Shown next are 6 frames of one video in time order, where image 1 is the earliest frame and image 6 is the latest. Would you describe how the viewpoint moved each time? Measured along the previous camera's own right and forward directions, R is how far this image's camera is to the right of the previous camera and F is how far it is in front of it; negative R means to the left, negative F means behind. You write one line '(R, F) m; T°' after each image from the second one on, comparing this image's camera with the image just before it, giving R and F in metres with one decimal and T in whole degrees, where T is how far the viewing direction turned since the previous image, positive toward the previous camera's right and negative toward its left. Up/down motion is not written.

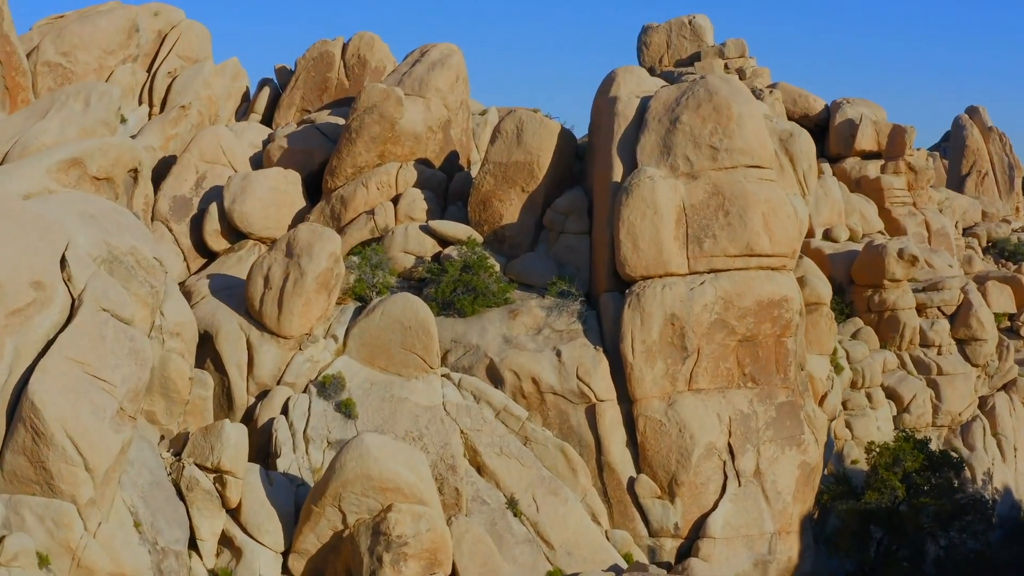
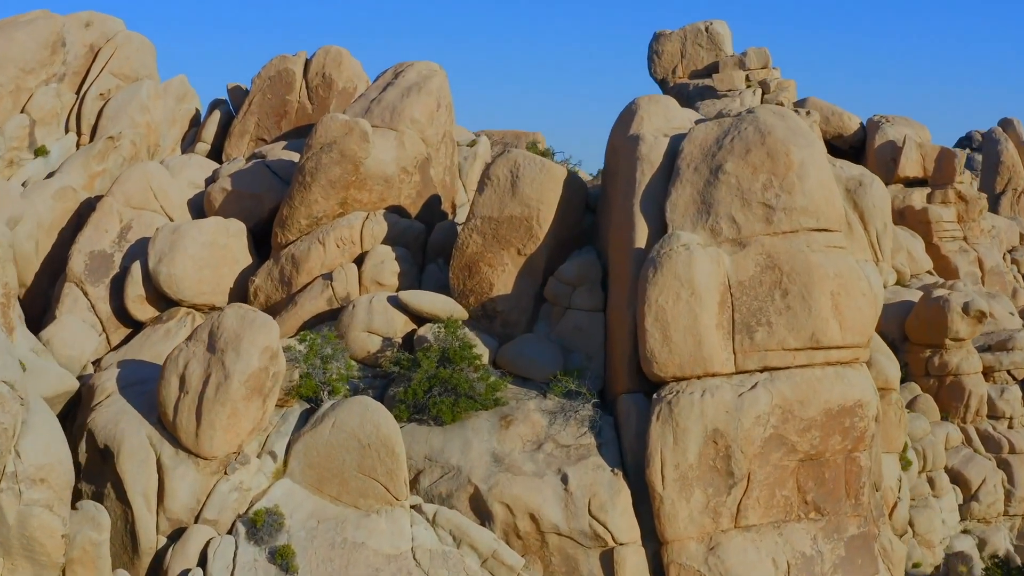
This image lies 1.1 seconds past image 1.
(+0.1, +4.3) m; 0°
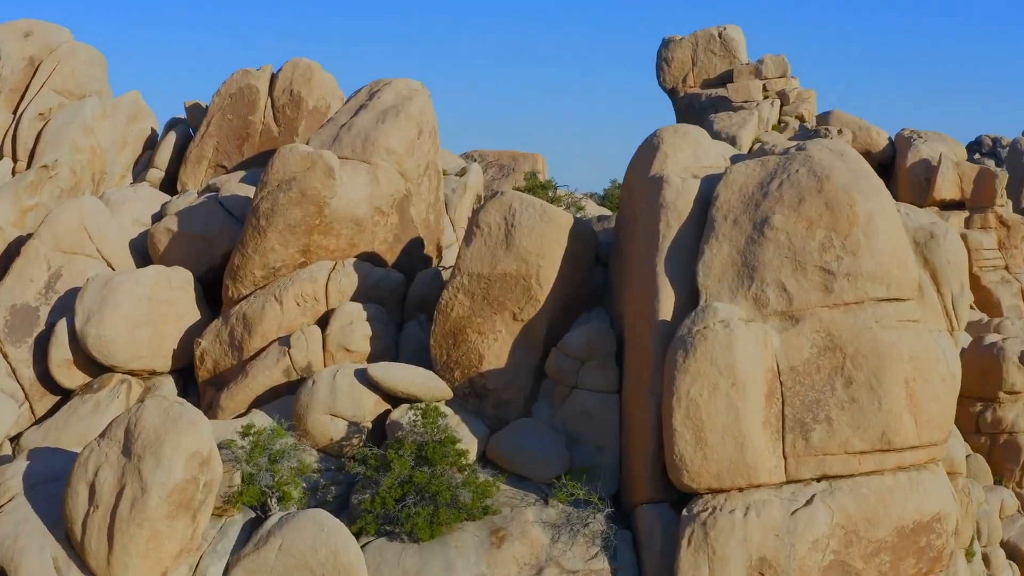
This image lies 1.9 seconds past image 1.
(+0.1, +2.8) m; 0°
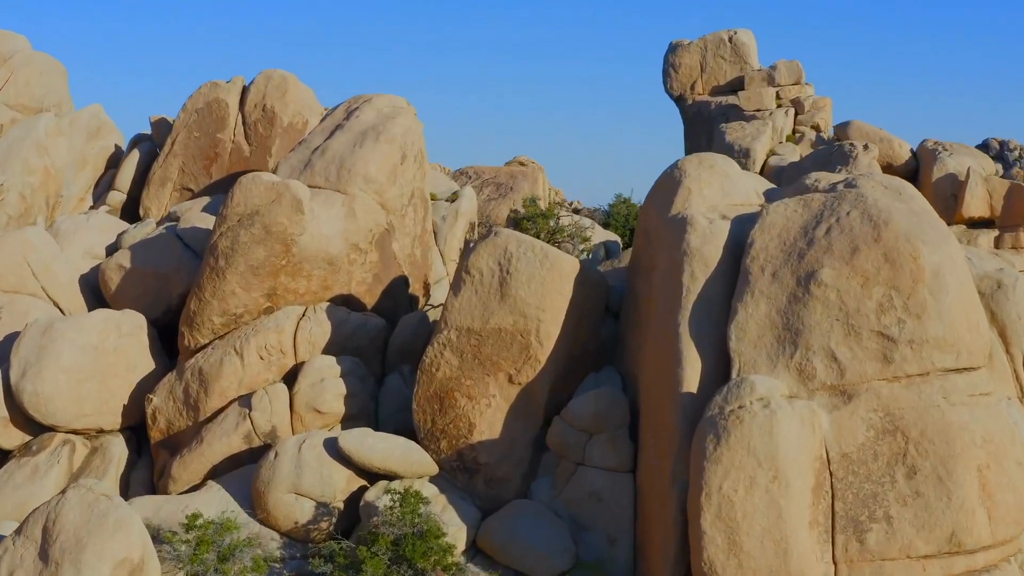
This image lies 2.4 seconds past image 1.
(0.0, +1.9) m; 0°
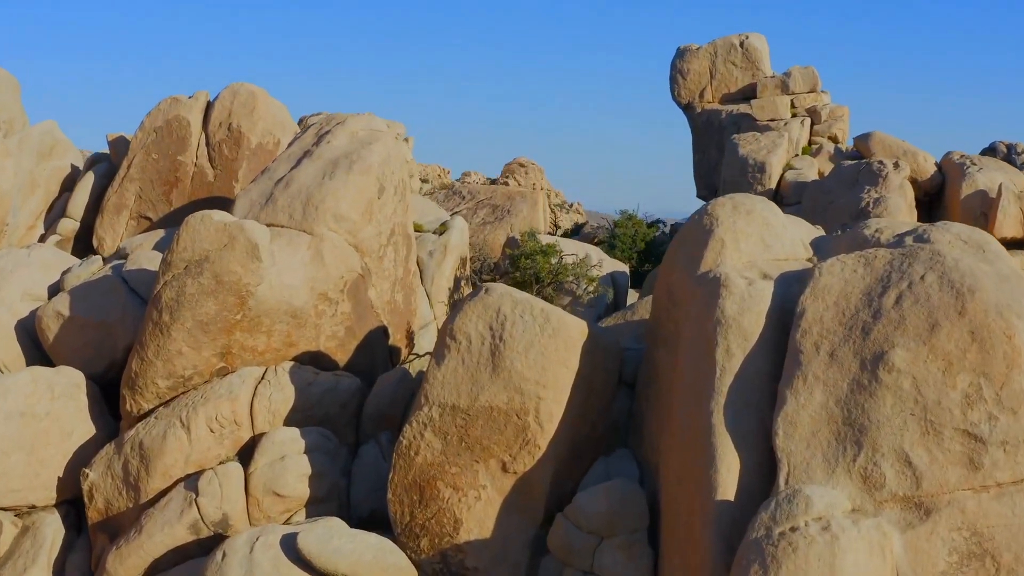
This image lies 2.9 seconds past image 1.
(0.0, +1.9) m; 0°
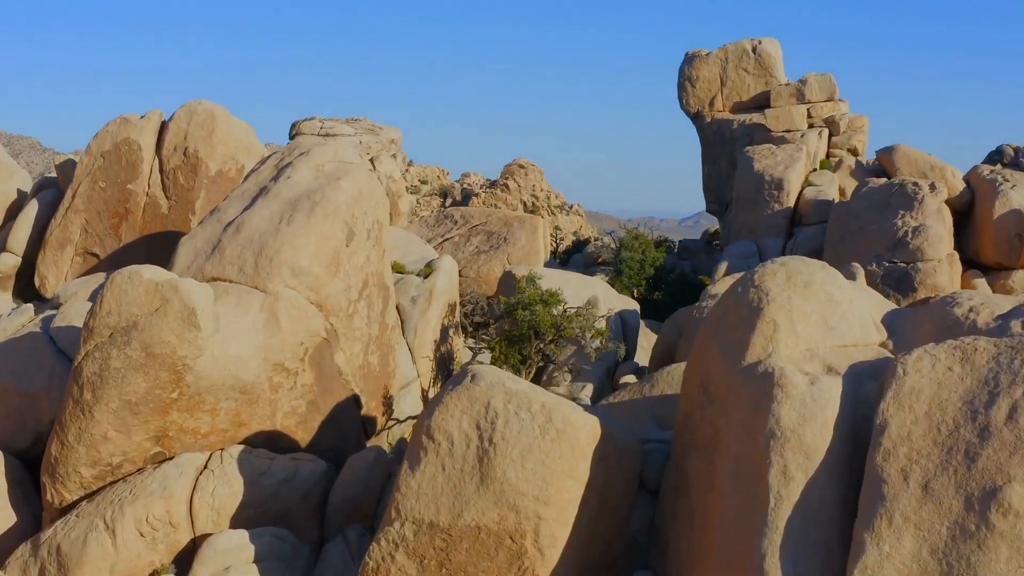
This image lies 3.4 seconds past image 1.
(0.0, +1.9) m; 0°
